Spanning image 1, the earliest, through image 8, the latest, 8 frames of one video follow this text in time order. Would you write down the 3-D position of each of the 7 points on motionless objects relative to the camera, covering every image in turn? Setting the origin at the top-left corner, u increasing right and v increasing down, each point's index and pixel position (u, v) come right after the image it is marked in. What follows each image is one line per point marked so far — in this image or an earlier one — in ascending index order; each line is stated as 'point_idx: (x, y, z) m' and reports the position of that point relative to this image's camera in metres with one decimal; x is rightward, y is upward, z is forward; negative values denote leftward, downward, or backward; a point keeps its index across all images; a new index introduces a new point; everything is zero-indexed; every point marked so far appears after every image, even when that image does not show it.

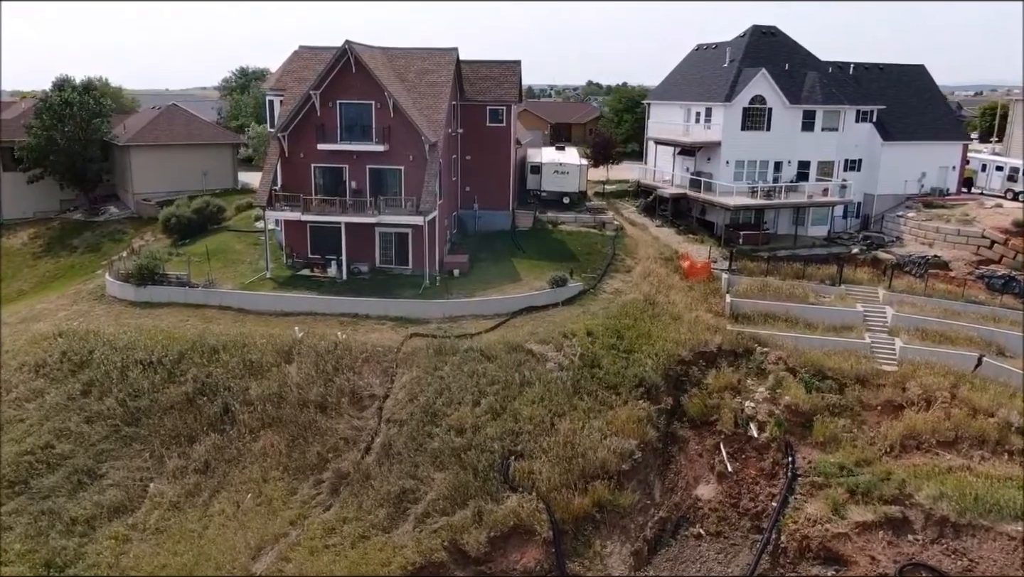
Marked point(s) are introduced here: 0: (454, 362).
0: (-1.4, -1.8, +19.0) m
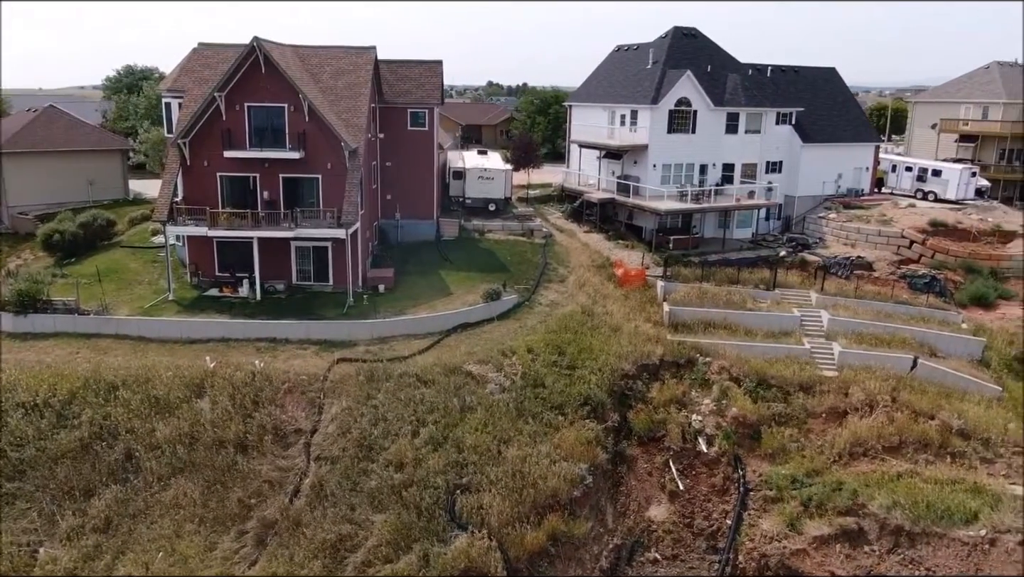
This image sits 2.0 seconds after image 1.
0: (-2.8, -2.3, +17.5) m
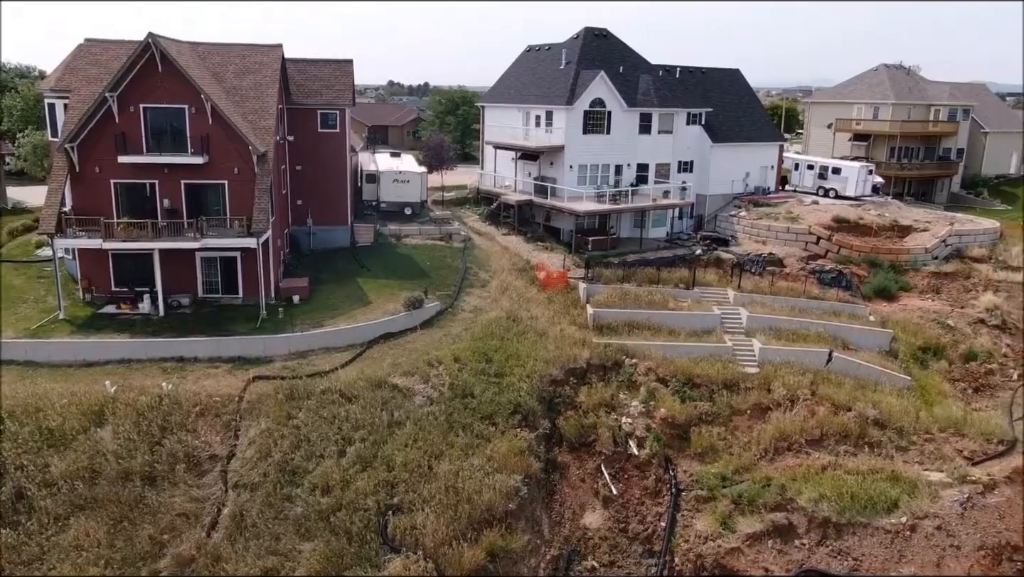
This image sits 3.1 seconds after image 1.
0: (-4.3, -2.5, +16.5) m
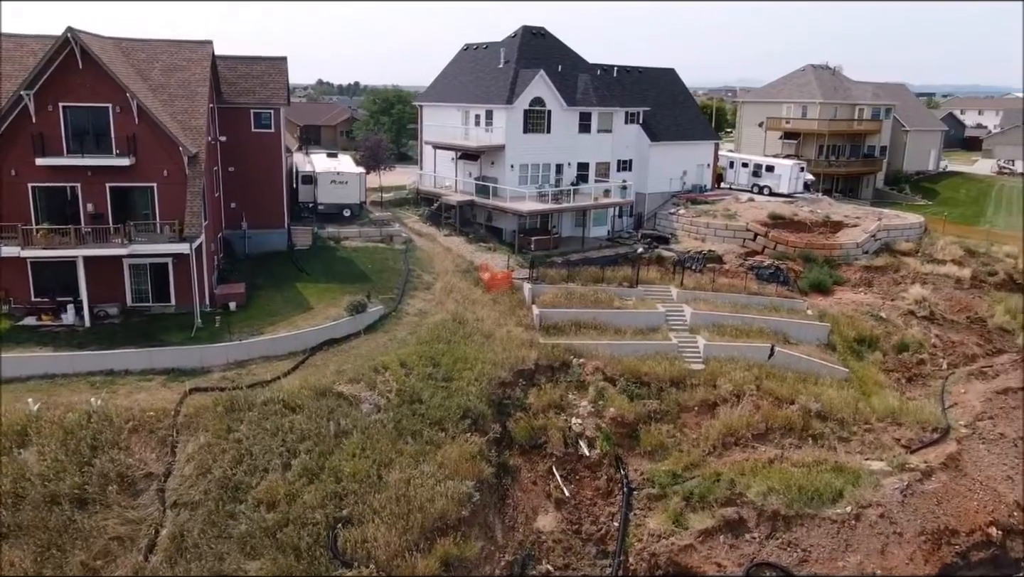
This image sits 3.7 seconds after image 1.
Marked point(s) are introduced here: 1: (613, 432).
0: (-5.3, -2.7, +15.8) m
1: (+2.5, -3.5, +19.0) m
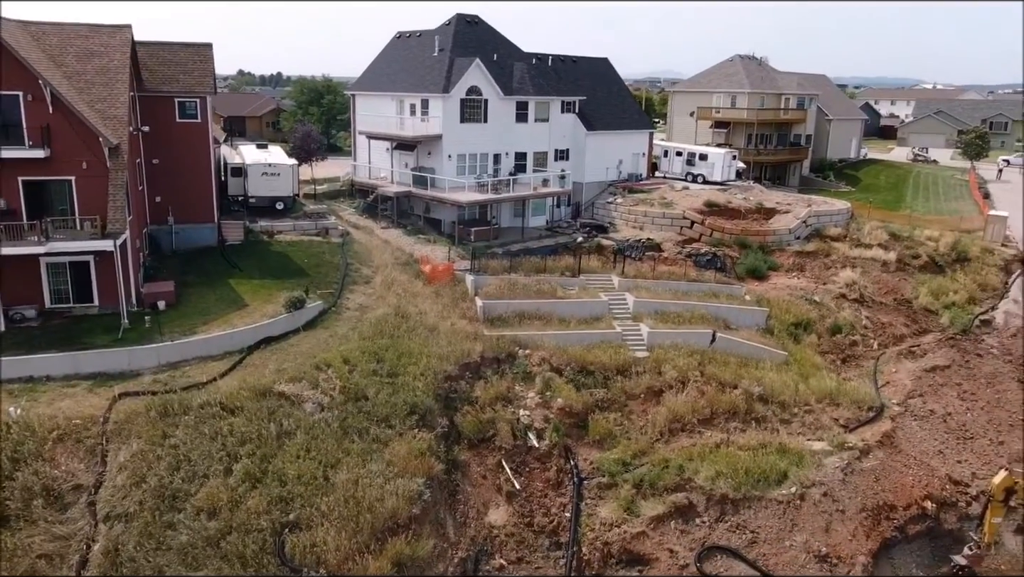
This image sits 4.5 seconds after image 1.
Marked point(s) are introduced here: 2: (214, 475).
0: (-6.2, -2.6, +15.0) m
1: (+1.2, -3.2, +18.9) m
2: (-5.4, -3.4, +14.2) m
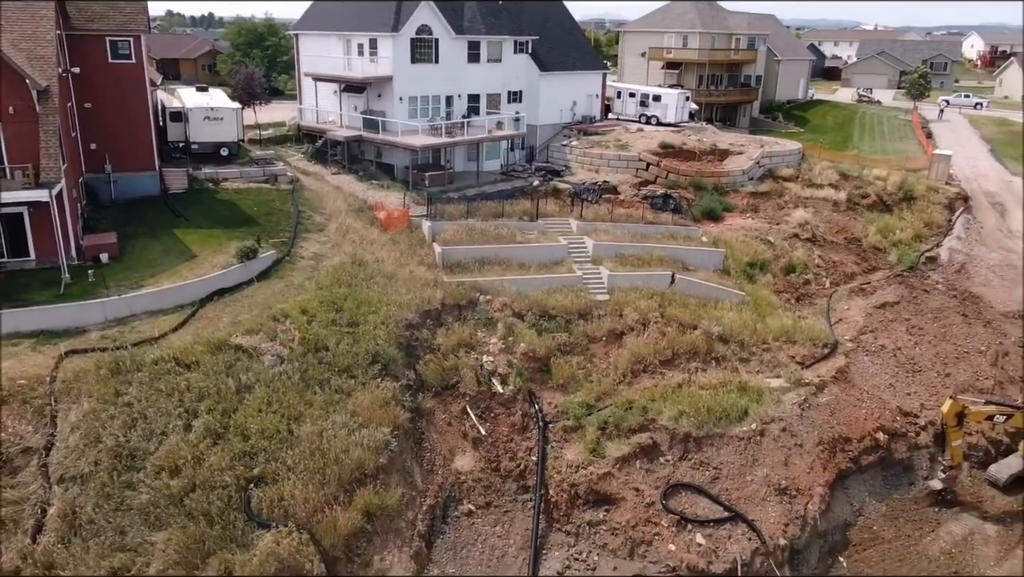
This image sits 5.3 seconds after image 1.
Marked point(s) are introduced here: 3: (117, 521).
0: (-6.8, -1.7, +14.5) m
1: (+0.3, -1.9, +18.9) m
2: (-6.0, -2.5, +13.8) m
3: (-6.3, -3.7, +12.4) m
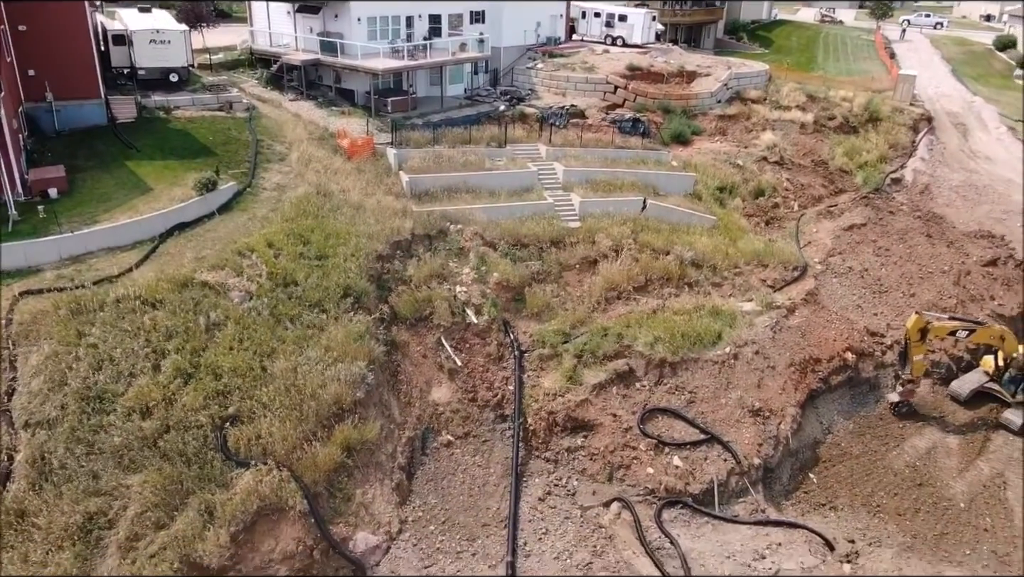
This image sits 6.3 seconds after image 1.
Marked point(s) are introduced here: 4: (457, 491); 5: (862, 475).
0: (-7.2, -0.6, +13.9) m
1: (-0.3, -0.2, +18.6) m
2: (-6.3, -1.4, +13.3) m
3: (-6.5, -2.7, +12.0) m
4: (-1.0, -3.8, +14.7) m
5: (+7.3, -3.9, +16.3) m
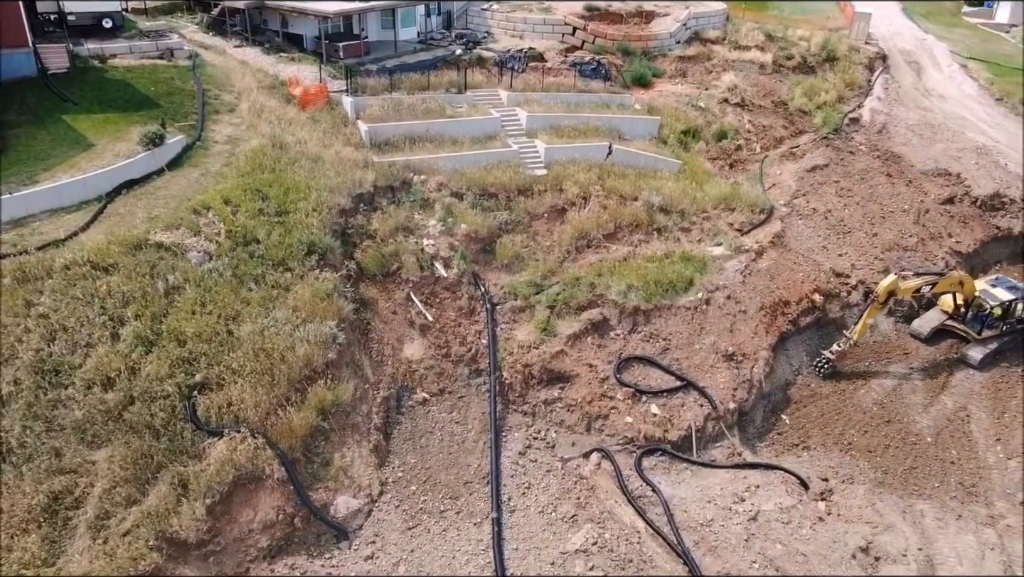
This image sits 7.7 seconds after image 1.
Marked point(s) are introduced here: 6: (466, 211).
0: (-7.6, 0.0, +13.0) m
1: (-1.1, +0.9, +18.2) m
2: (-6.6, -0.9, +12.5) m
3: (-6.7, -2.2, +11.3) m
4: (-1.4, -3.0, +14.4) m
5: (+6.8, -2.7, +16.6) m
6: (-1.1, +1.9, +18.8) m
